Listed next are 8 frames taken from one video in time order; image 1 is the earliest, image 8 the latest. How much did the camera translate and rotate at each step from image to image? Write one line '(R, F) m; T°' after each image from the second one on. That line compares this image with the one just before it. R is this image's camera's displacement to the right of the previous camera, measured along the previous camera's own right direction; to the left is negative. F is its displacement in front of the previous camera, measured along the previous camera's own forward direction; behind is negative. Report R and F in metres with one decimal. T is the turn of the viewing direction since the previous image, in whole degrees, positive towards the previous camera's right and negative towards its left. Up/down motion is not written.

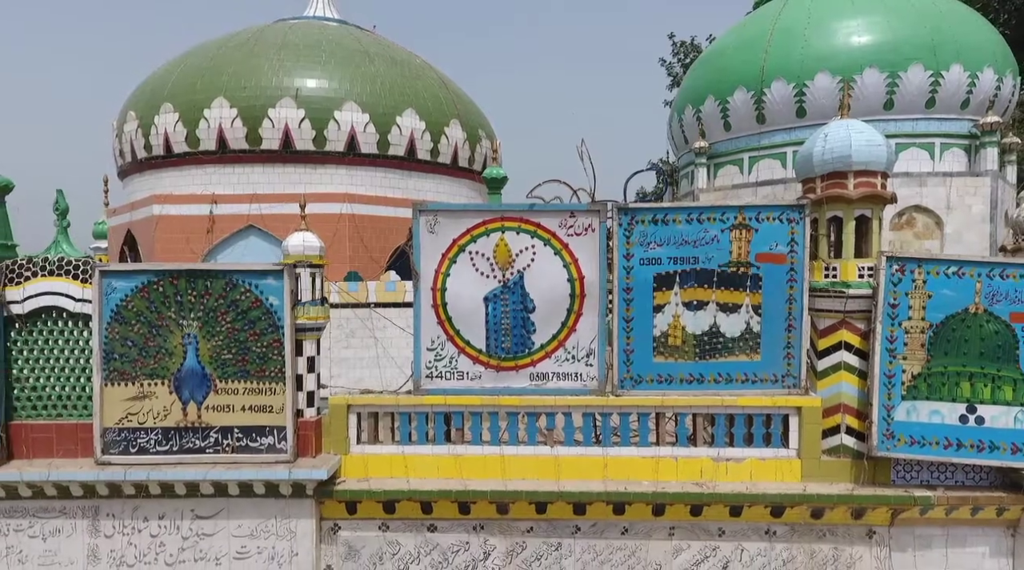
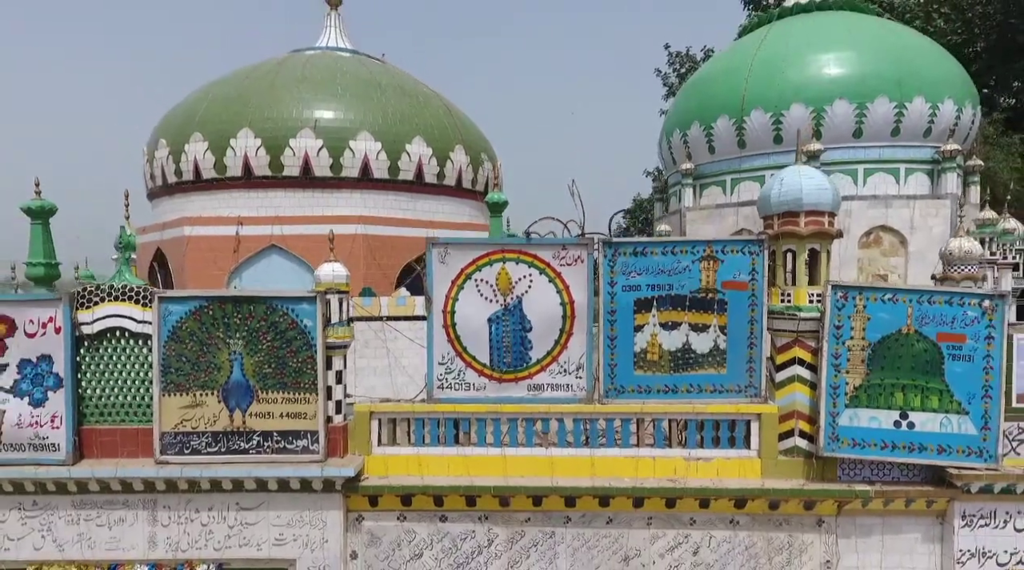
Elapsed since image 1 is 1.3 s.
(0.0, -1.0) m; 0°
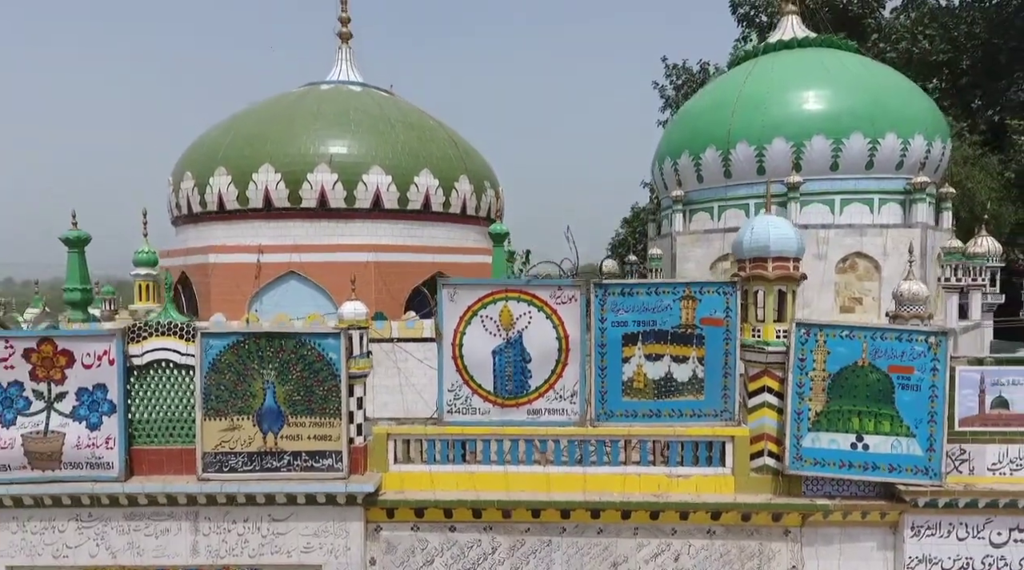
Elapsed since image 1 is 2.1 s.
(0.0, -0.9) m; 0°
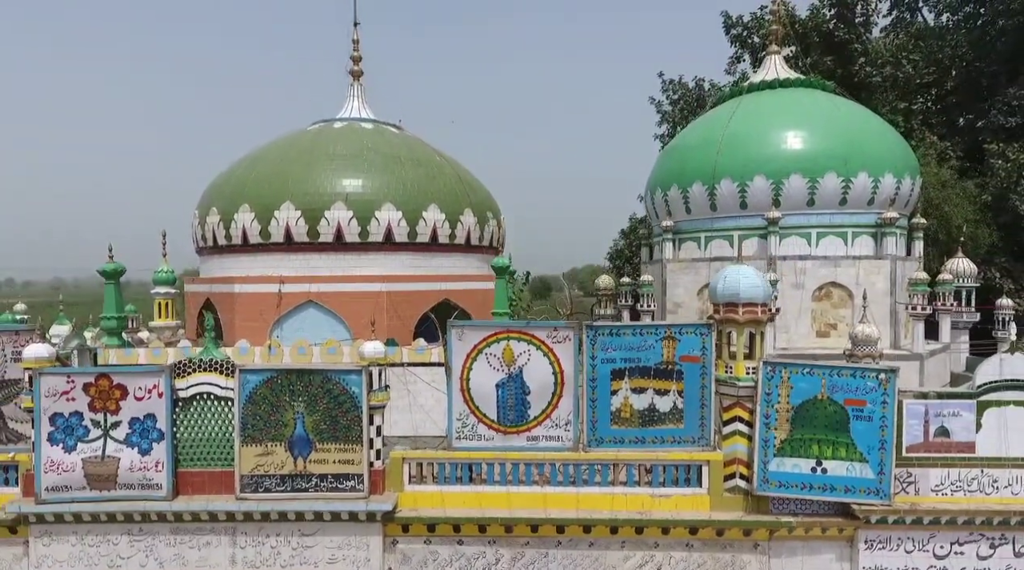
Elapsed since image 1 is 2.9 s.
(0.0, -1.0) m; 0°
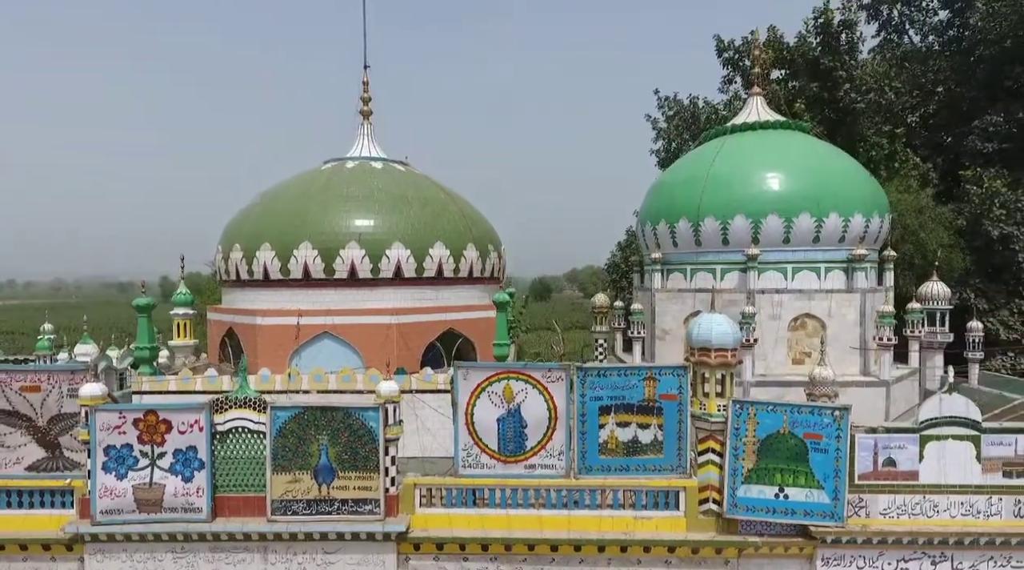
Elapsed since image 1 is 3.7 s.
(0.0, -1.2) m; 0°
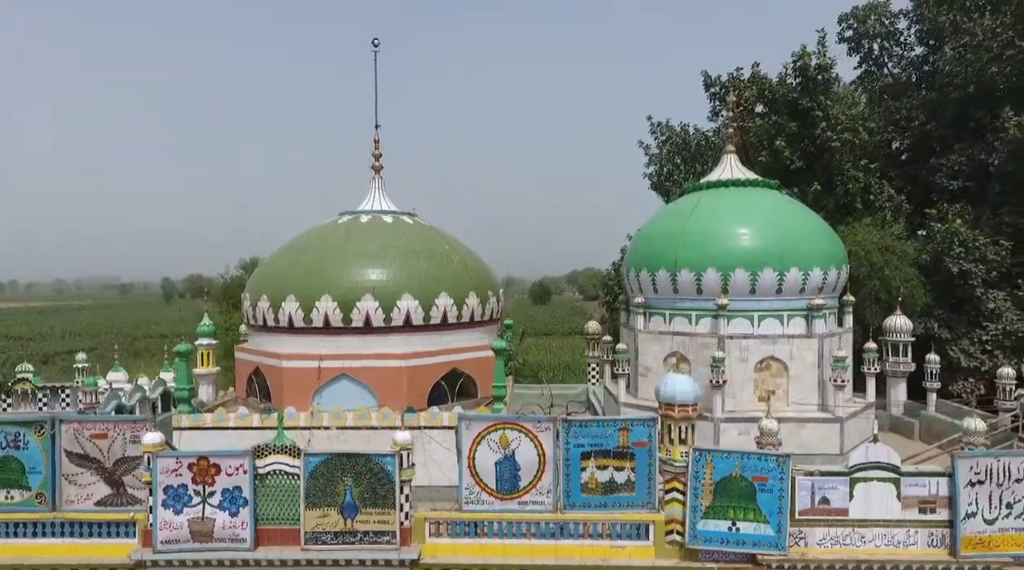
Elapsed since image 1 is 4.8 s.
(+0.1, -1.9) m; 0°
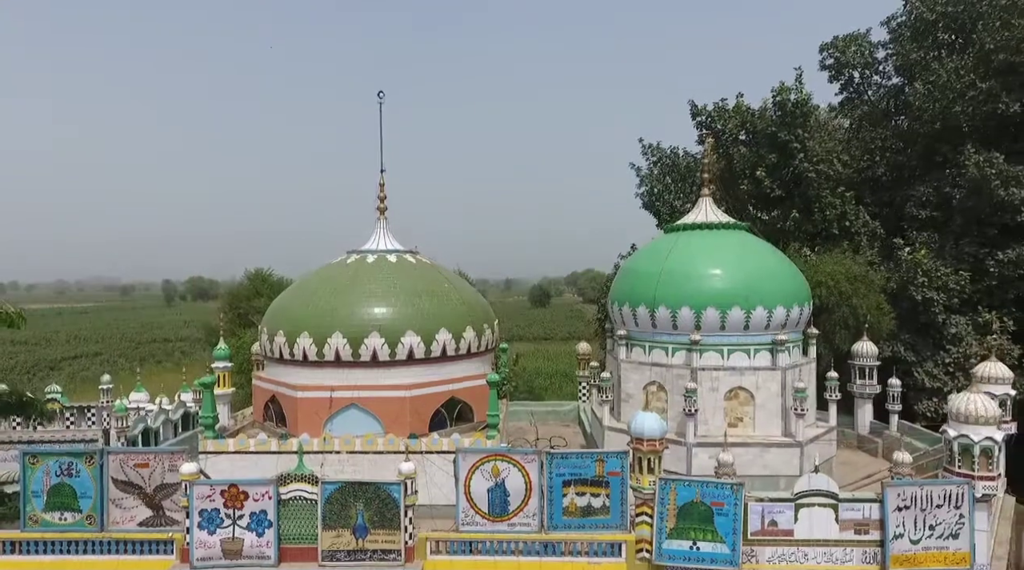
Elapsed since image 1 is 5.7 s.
(+0.2, -1.8) m; 0°
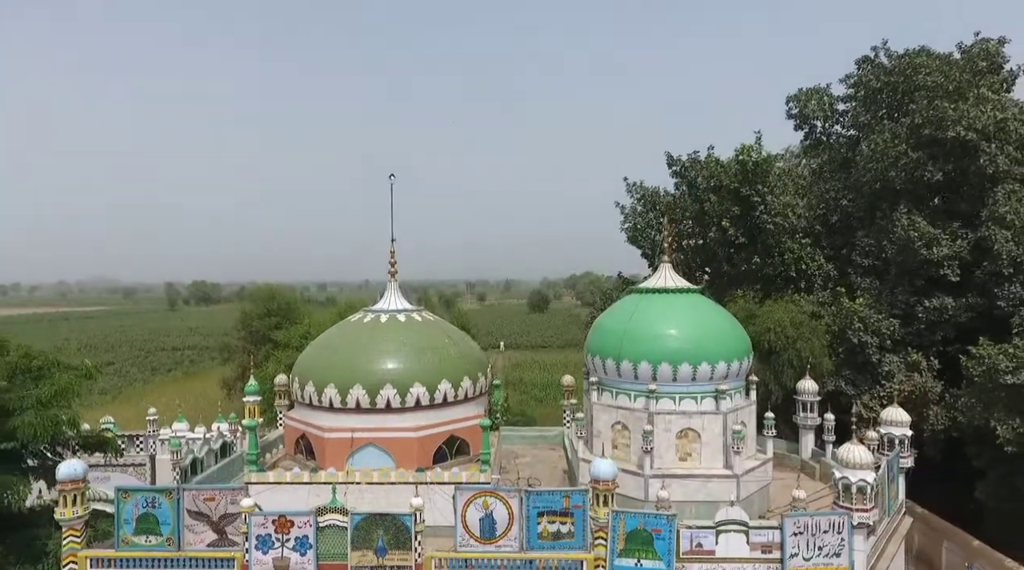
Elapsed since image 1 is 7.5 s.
(+0.3, -4.0) m; 0°
